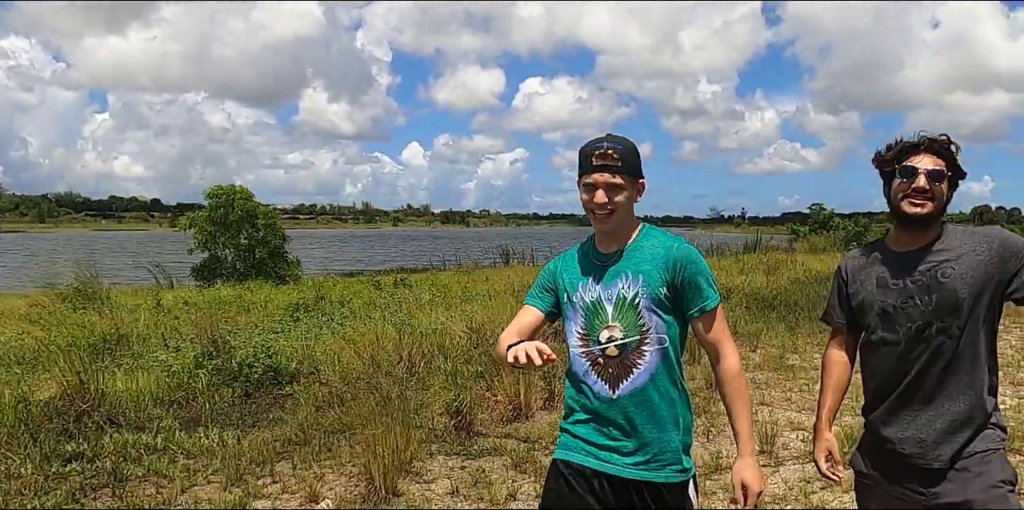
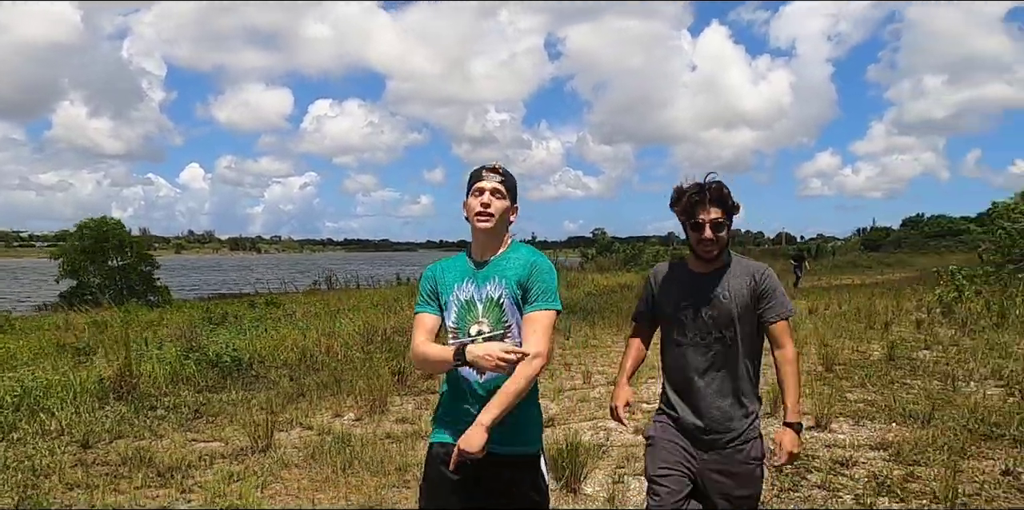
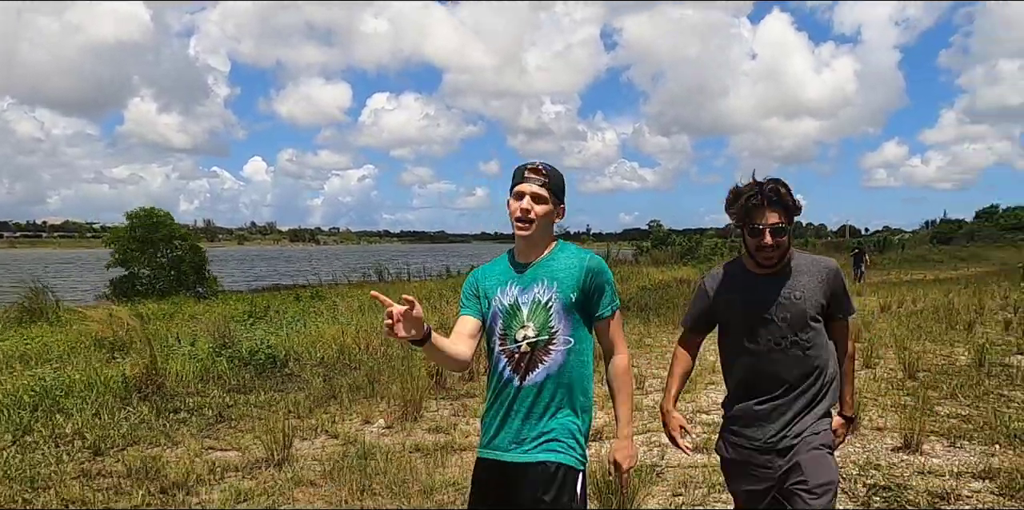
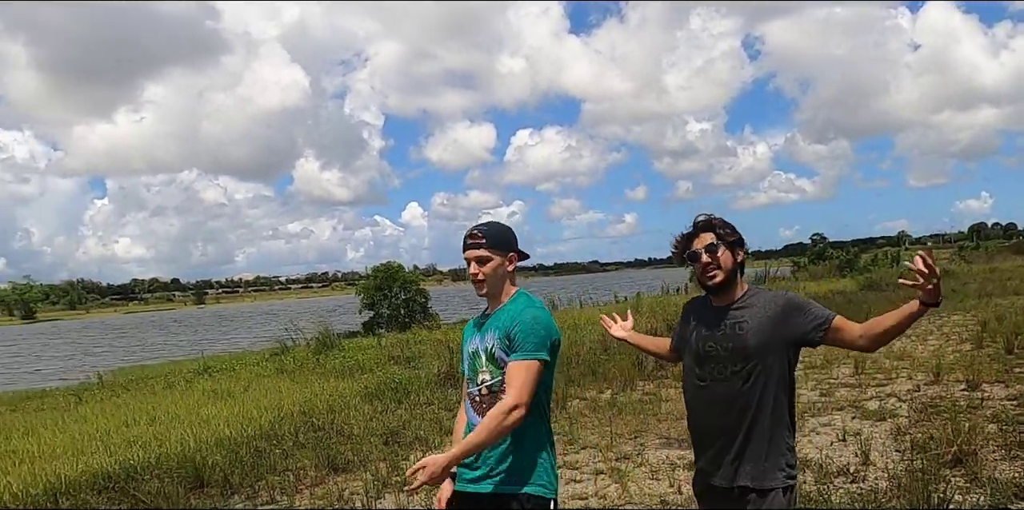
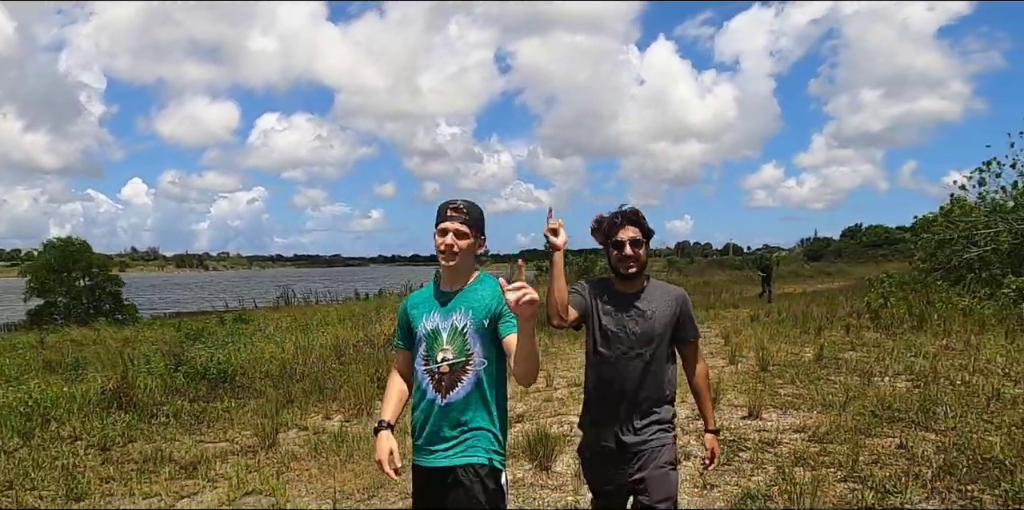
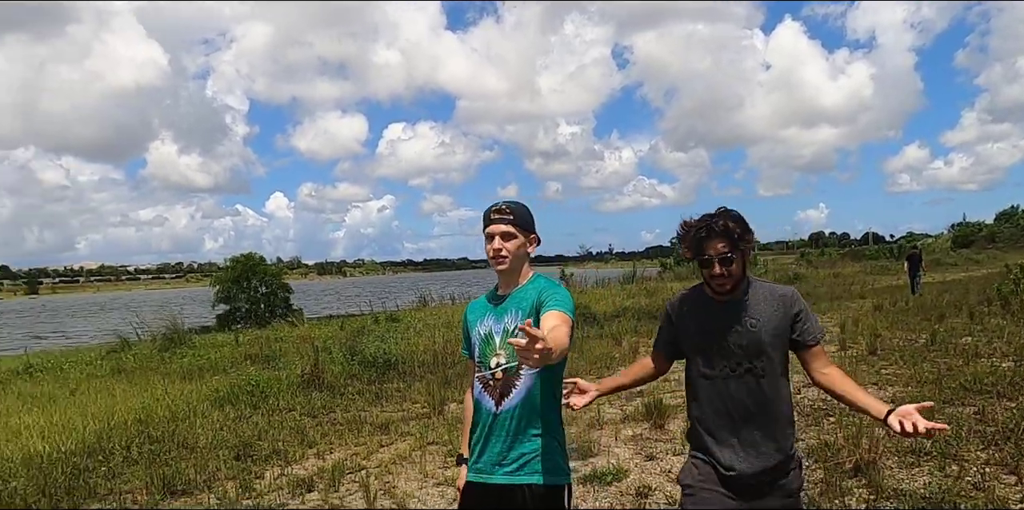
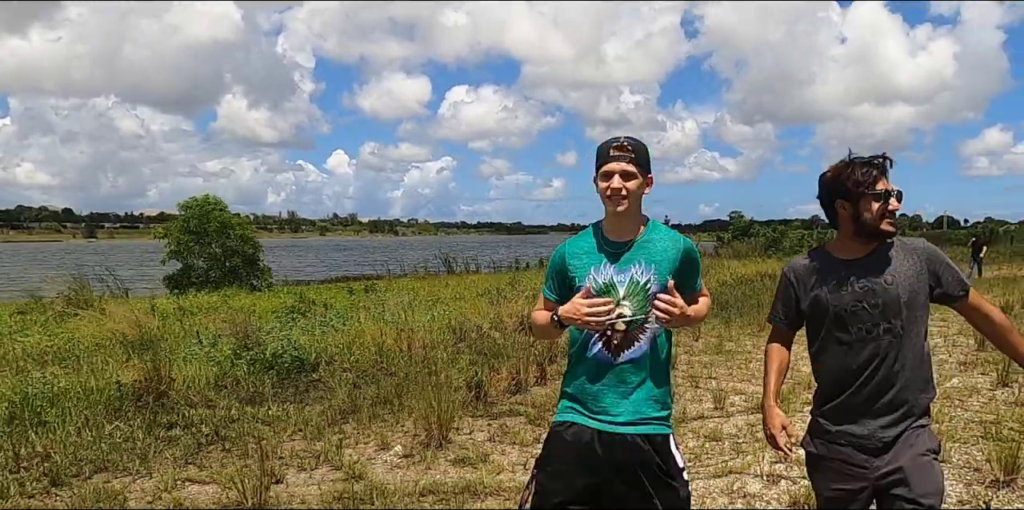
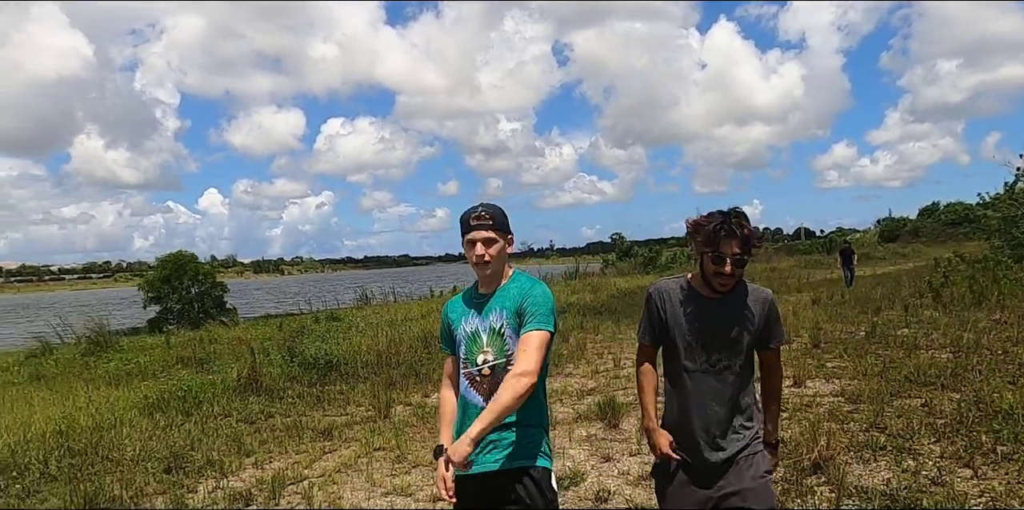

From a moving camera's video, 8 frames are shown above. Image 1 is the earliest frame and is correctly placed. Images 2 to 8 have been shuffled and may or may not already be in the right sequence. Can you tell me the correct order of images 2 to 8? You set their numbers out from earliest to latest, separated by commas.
7, 3, 2, 5, 8, 6, 4
